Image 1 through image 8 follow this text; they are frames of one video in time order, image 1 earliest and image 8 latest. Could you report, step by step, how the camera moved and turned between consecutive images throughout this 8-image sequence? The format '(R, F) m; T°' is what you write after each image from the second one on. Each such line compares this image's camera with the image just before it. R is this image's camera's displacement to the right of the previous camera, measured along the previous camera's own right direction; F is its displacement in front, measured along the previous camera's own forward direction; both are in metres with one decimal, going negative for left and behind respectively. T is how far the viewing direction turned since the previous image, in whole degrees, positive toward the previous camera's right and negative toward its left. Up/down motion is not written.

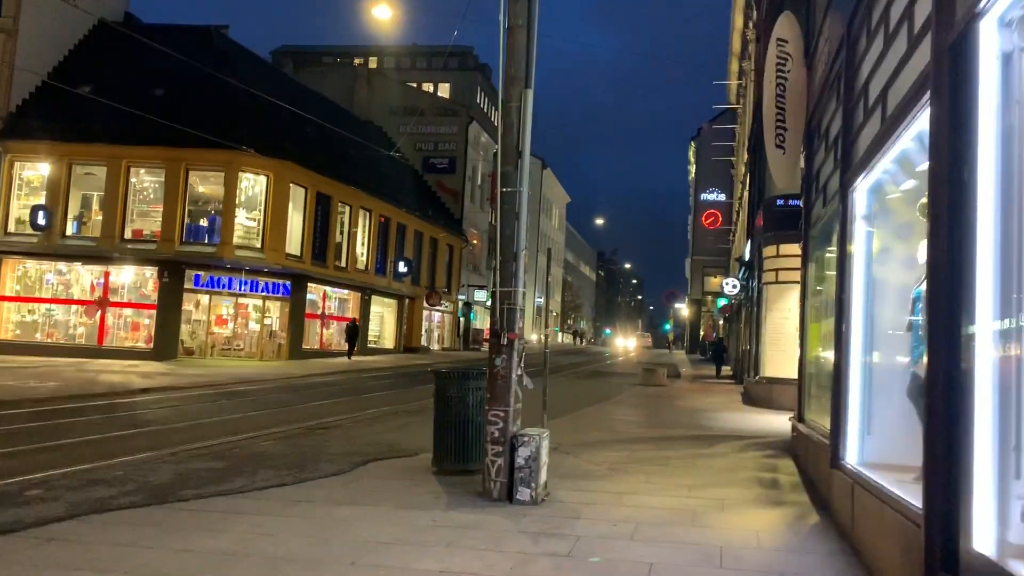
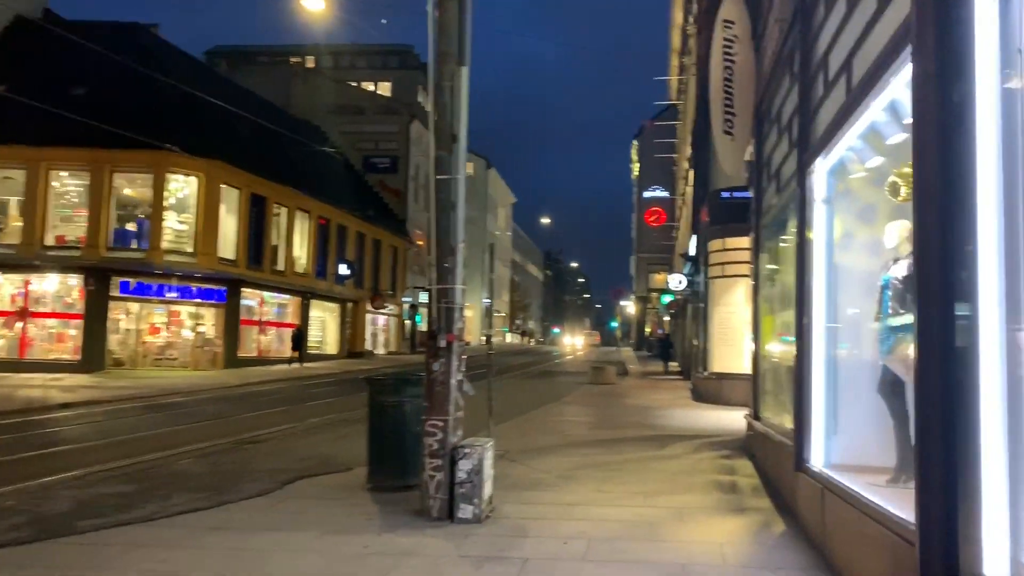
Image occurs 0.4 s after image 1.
(+0.1, +0.7) m; +4°
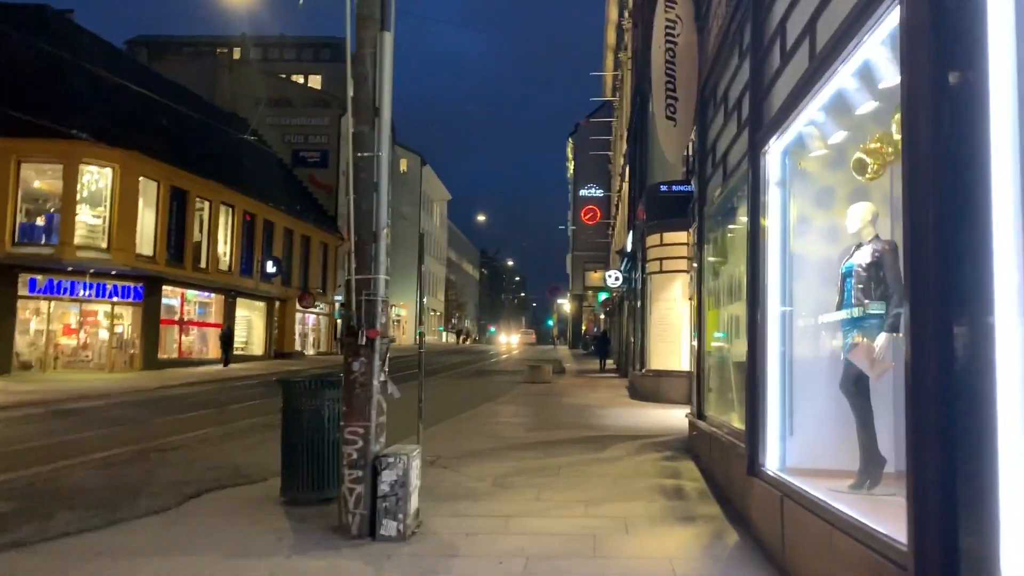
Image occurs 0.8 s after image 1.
(+0.1, +0.7) m; +4°
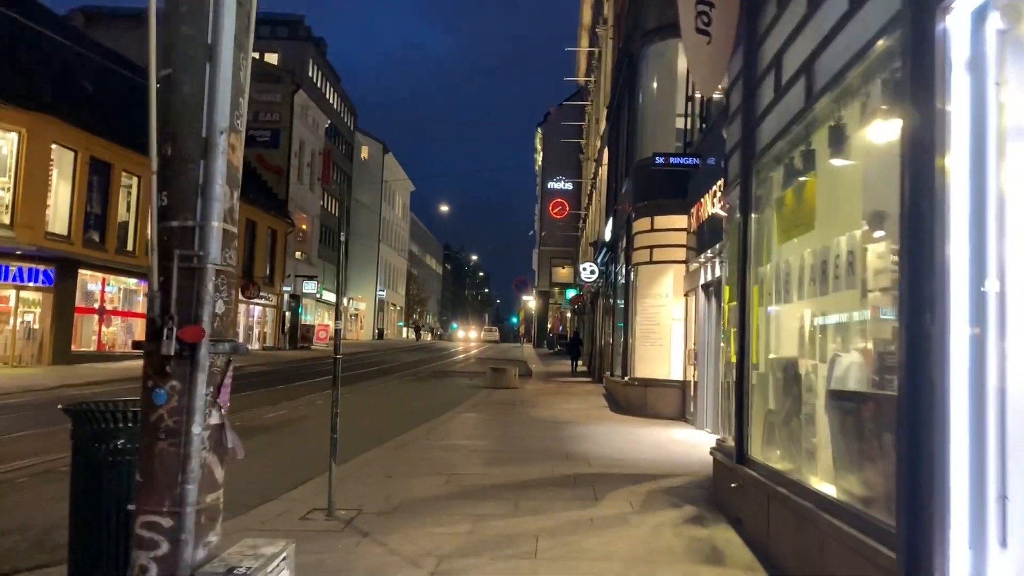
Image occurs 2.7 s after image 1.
(0.0, +3.1) m; +2°
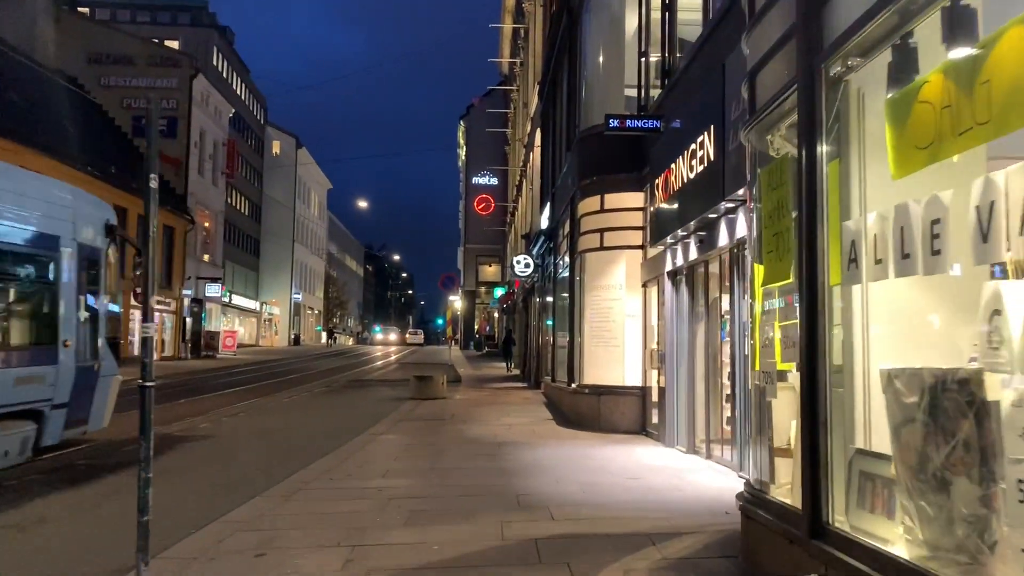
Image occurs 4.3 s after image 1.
(0.0, +2.7) m; +5°
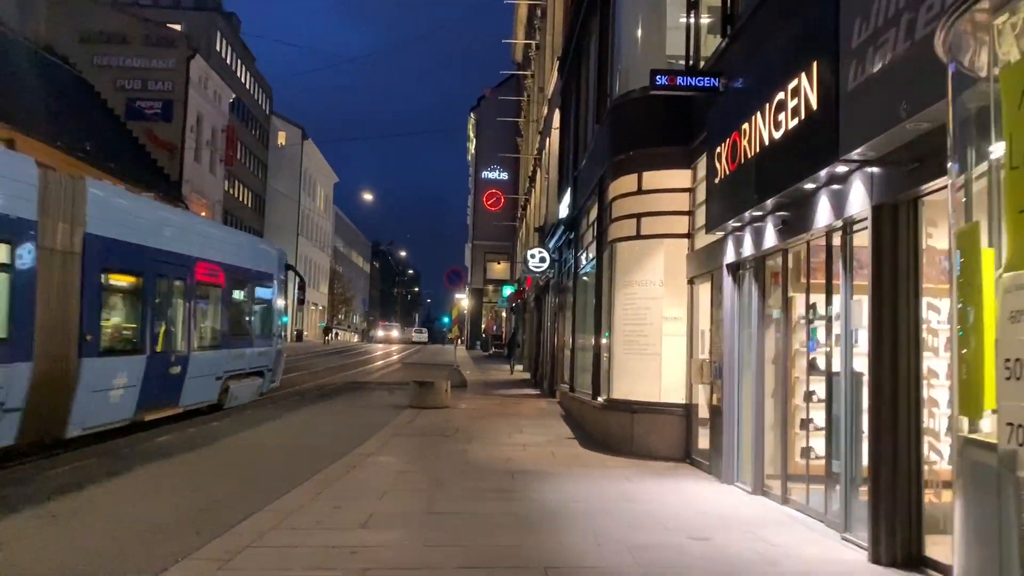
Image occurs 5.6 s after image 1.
(-0.2, +2.2) m; 0°
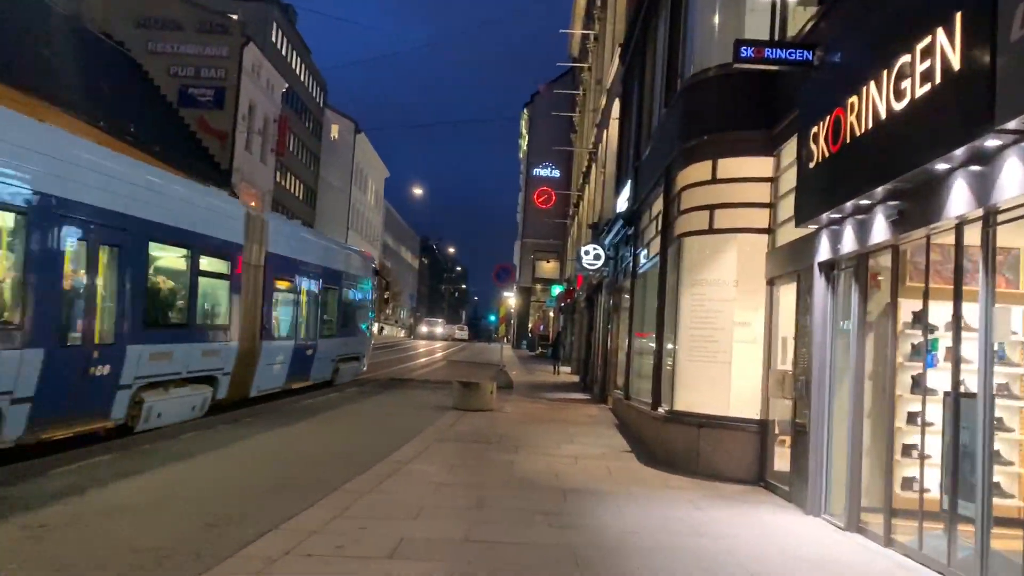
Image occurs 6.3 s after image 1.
(-0.1, +1.1) m; -3°
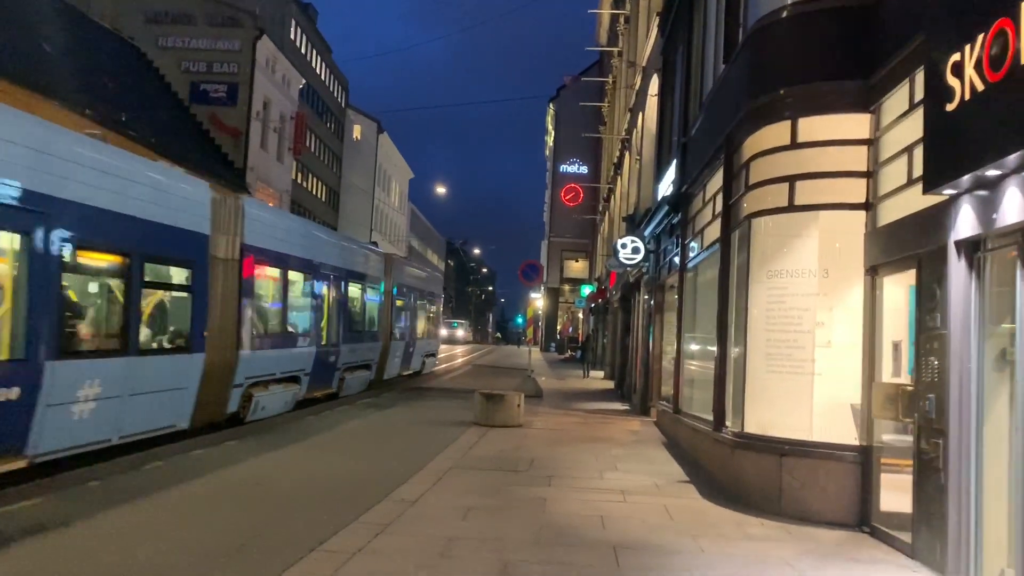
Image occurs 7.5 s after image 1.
(0.0, +2.0) m; -2°
